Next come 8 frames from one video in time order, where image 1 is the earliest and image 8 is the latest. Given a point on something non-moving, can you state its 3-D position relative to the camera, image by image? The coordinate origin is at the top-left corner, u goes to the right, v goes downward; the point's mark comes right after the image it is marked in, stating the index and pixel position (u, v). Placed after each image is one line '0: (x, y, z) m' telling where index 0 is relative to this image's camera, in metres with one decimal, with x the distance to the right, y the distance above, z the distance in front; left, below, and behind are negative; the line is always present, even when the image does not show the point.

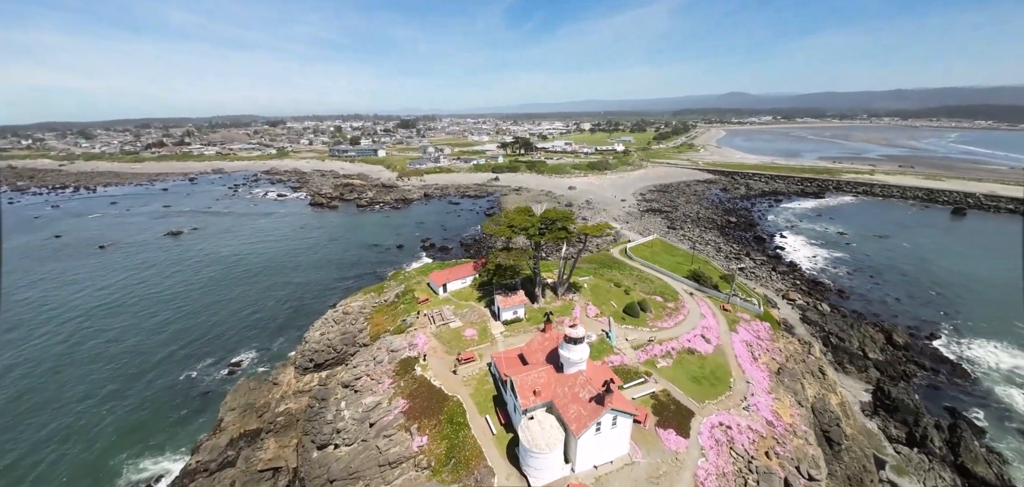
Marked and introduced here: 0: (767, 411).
0: (+14.5, -9.5, +19.6) m
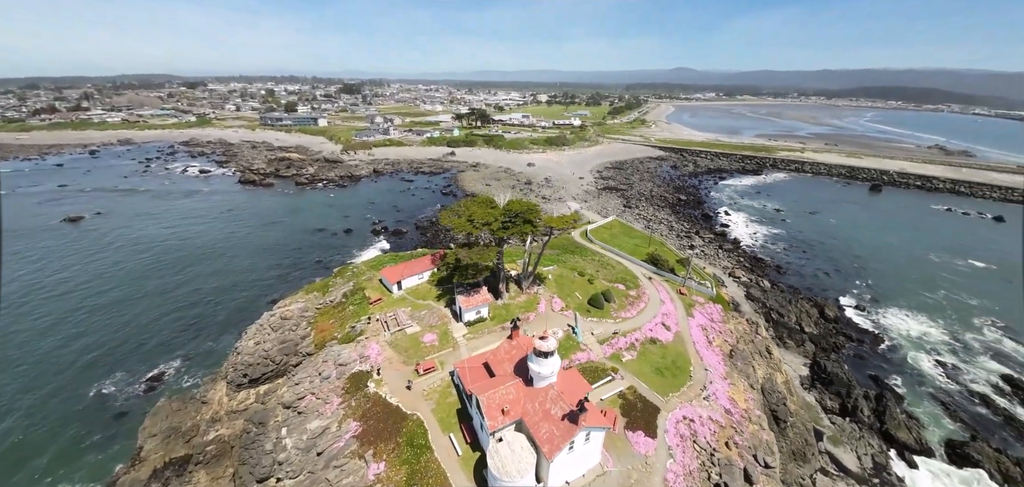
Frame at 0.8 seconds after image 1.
0: (+12.5, -9.1, +20.3) m
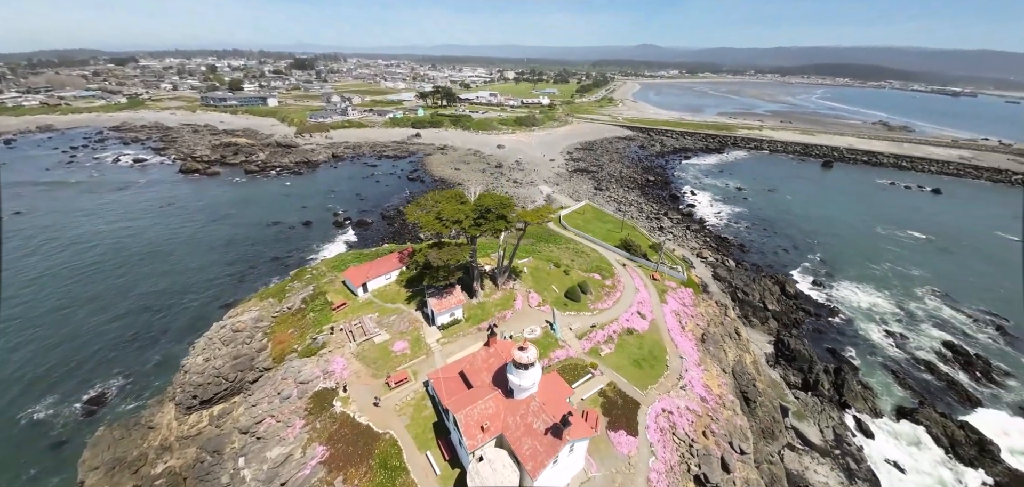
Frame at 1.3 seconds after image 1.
0: (+11.3, -8.5, +20.7) m
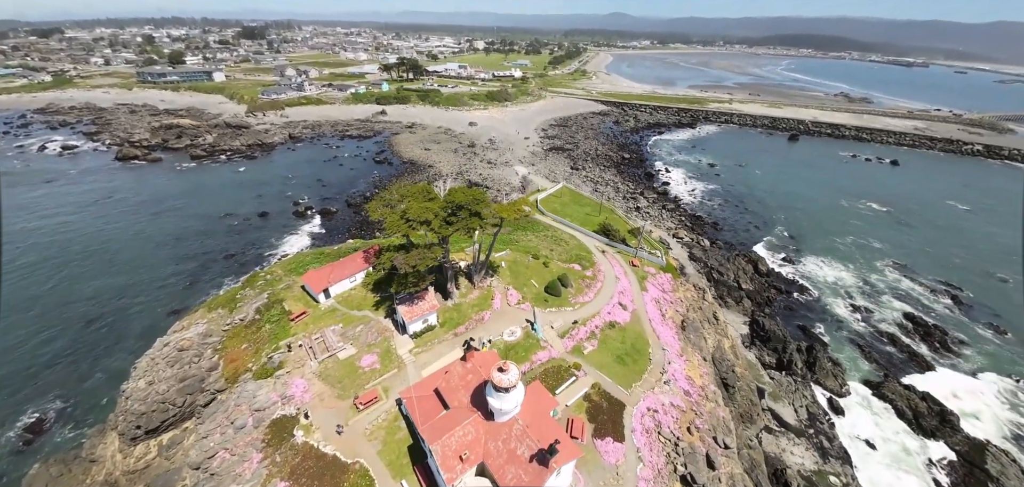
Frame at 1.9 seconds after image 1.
0: (+10.1, -8.0, +20.4) m
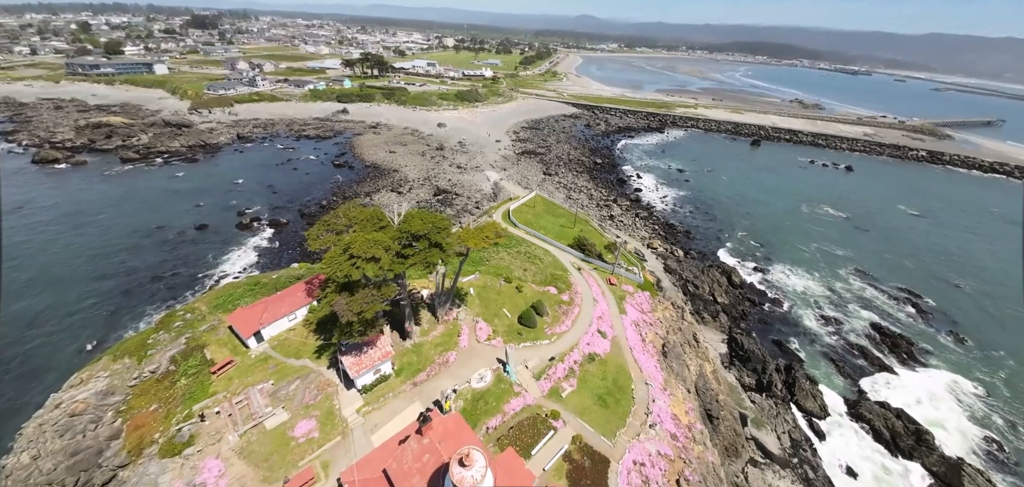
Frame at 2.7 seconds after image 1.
0: (+8.5, -9.5, +18.7) m
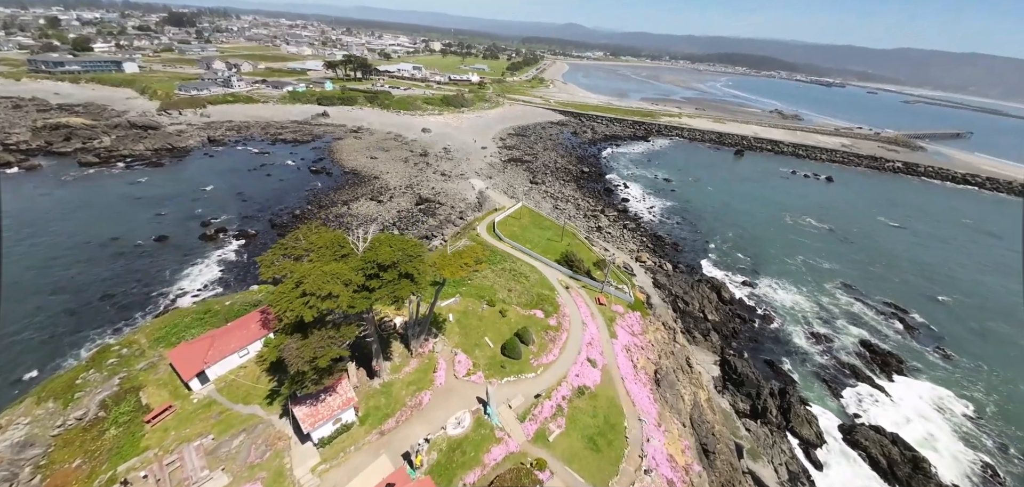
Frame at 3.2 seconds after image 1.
0: (+7.6, -10.8, +17.2) m
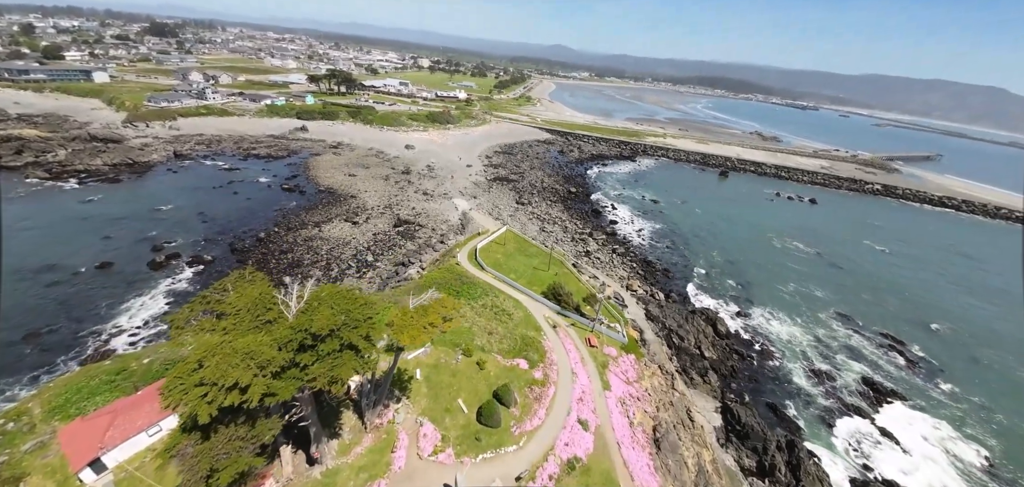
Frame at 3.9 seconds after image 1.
0: (+6.6, -13.0, +14.2) m
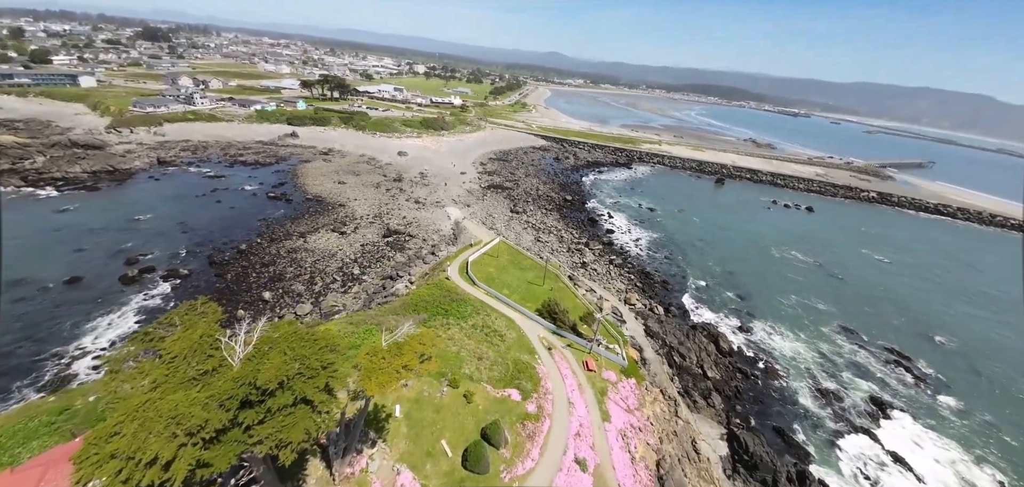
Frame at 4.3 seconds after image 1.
0: (+6.2, -13.9, +12.5) m
